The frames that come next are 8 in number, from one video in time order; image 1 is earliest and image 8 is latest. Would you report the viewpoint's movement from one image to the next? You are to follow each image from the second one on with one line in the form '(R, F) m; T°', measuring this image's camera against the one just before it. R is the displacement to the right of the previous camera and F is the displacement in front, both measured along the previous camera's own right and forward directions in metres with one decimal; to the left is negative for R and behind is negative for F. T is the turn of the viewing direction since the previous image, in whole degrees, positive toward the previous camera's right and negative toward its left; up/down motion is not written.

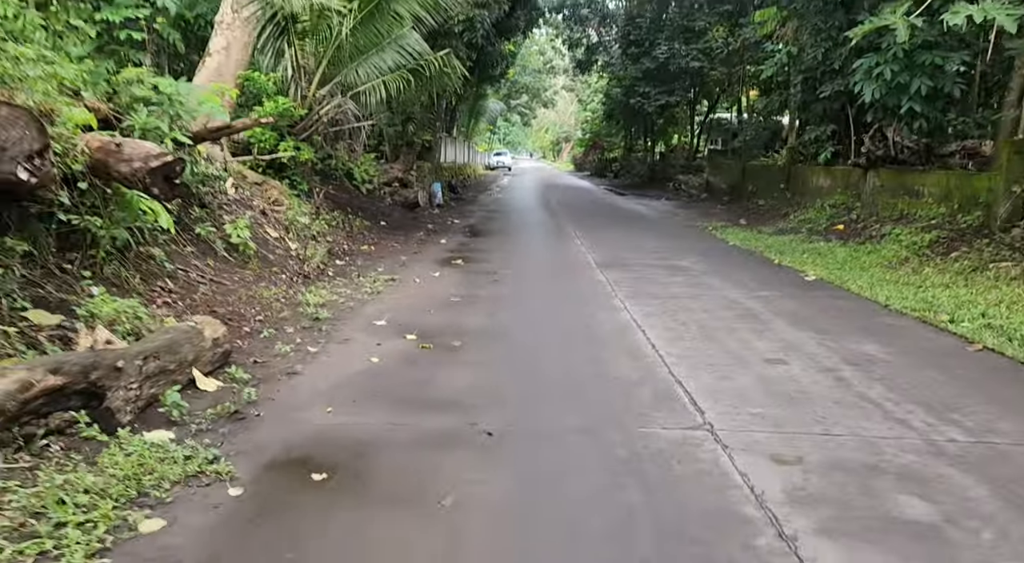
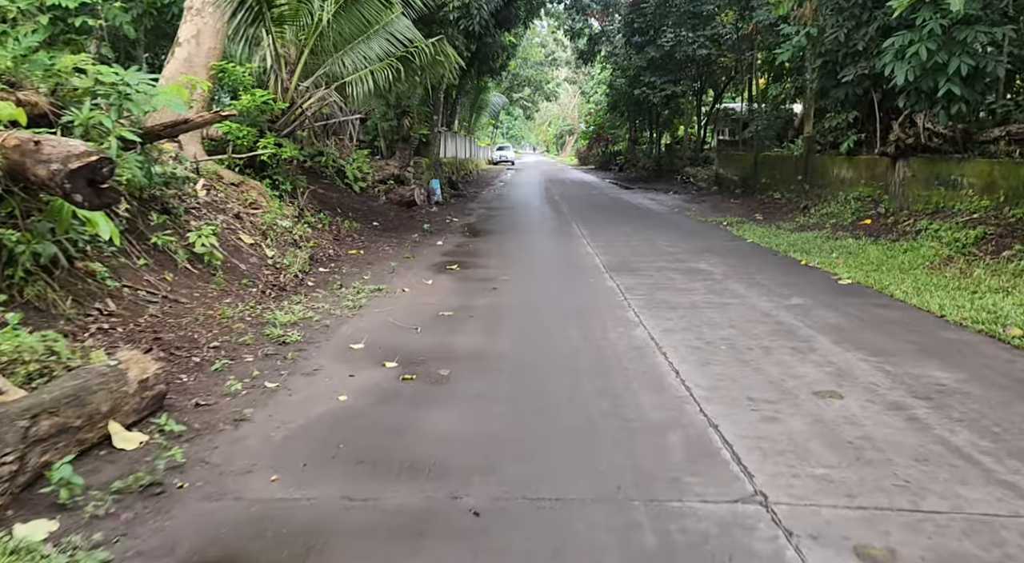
(+0.1, +0.9) m; 0°
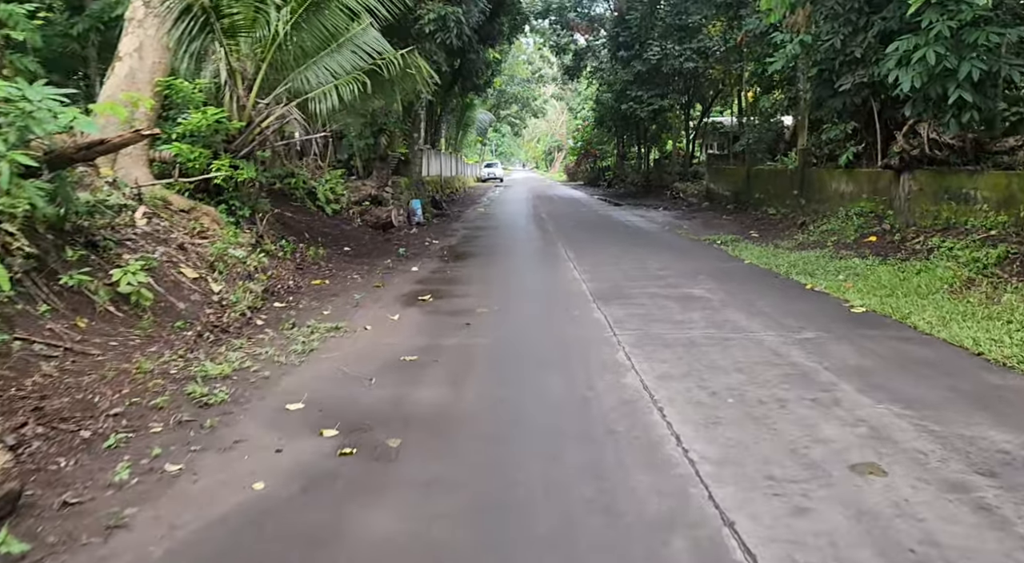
(+0.2, +0.8) m; +1°
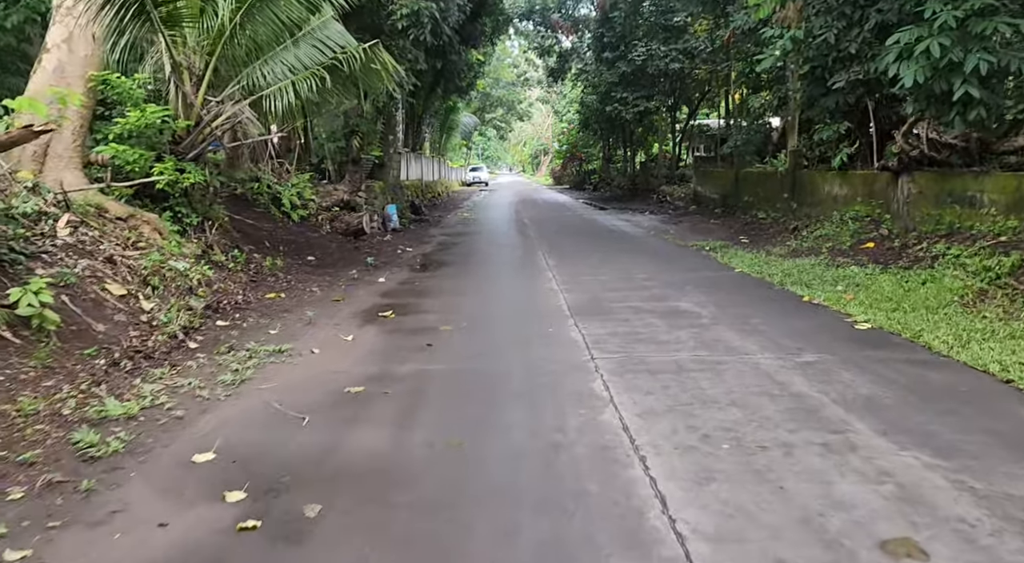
(+0.2, +0.7) m; +1°
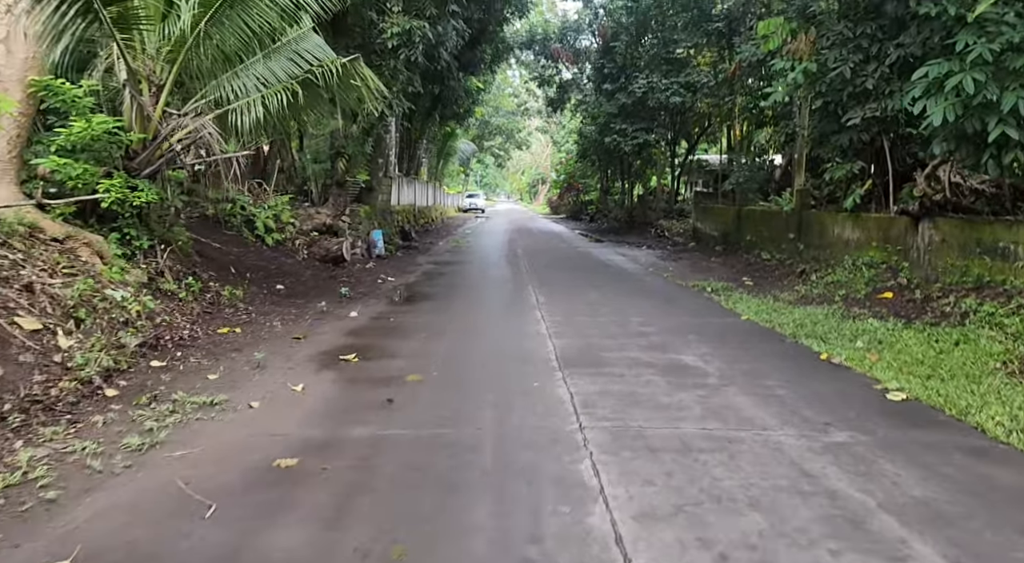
(+0.1, +0.9) m; 0°
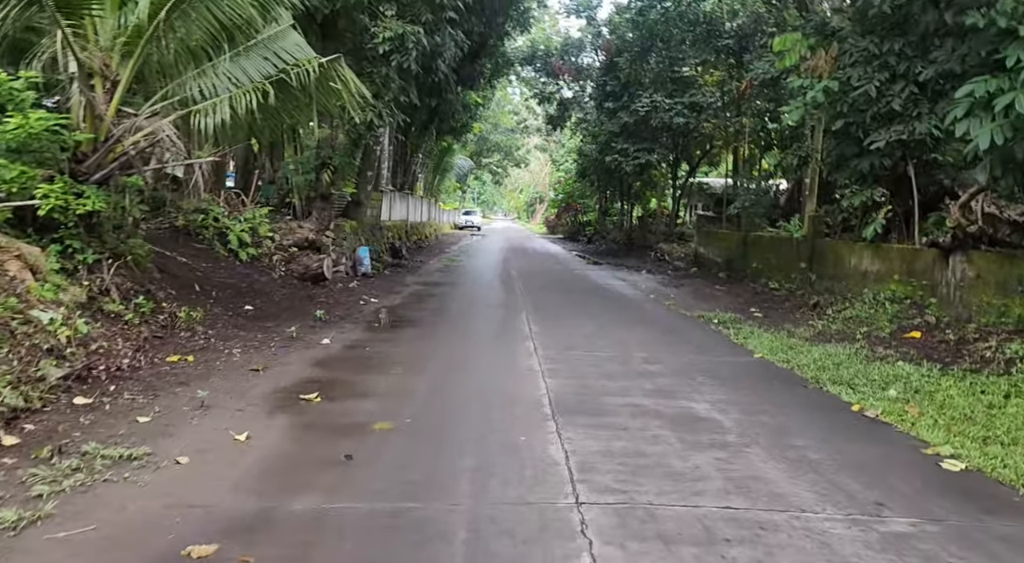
(0.0, +0.9) m; 0°
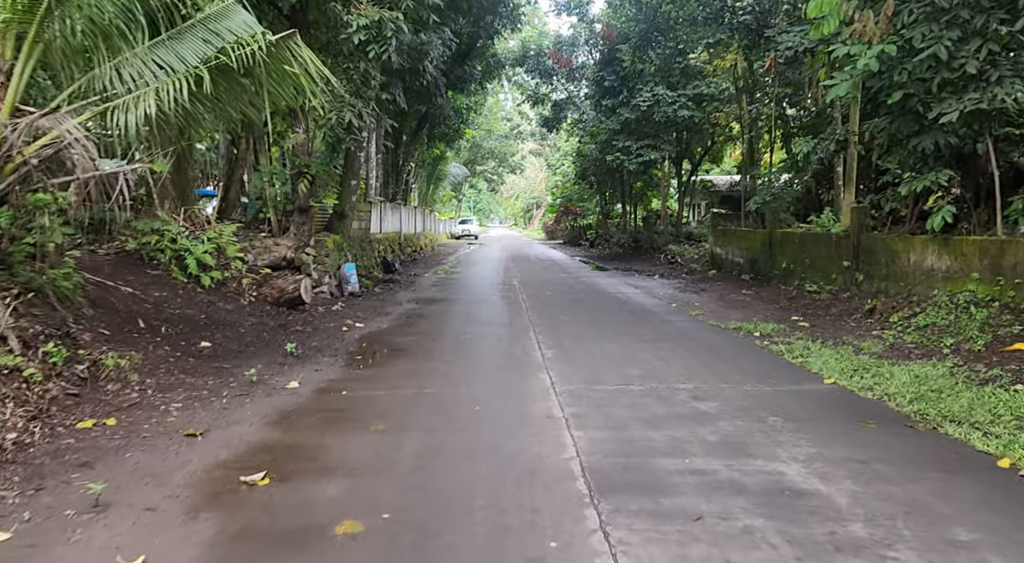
(-0.1, +1.6) m; 0°
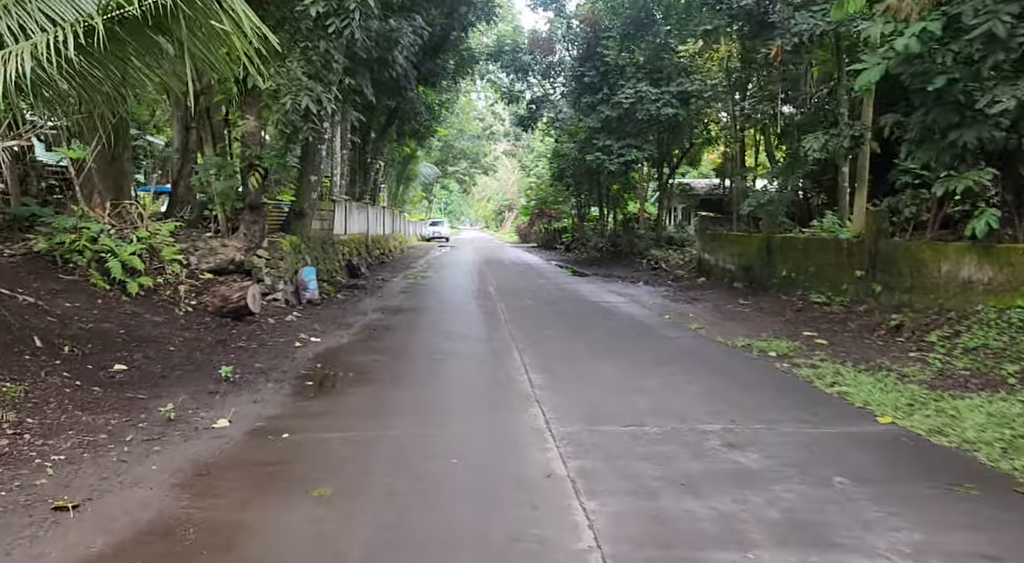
(-0.1, +1.3) m; +2°
